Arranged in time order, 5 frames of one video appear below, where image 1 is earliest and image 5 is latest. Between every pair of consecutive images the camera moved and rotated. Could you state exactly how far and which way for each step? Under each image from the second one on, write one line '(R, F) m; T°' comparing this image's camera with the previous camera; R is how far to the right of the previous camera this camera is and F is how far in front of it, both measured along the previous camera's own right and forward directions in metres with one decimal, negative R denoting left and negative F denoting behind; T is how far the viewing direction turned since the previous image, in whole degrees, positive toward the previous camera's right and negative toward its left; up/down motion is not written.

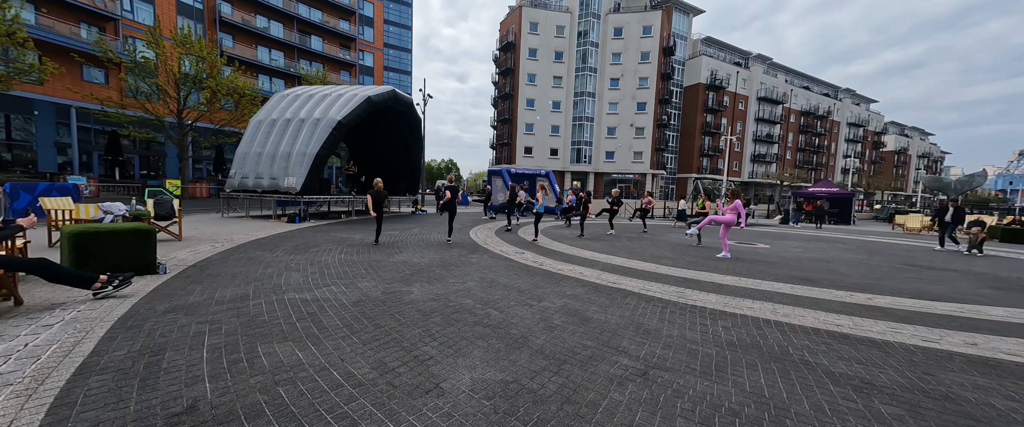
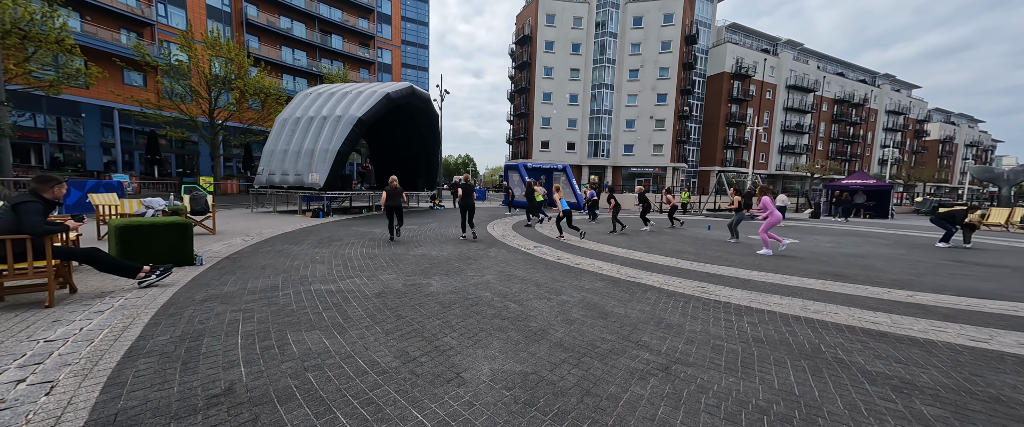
(0.0, 0.0) m; -3°
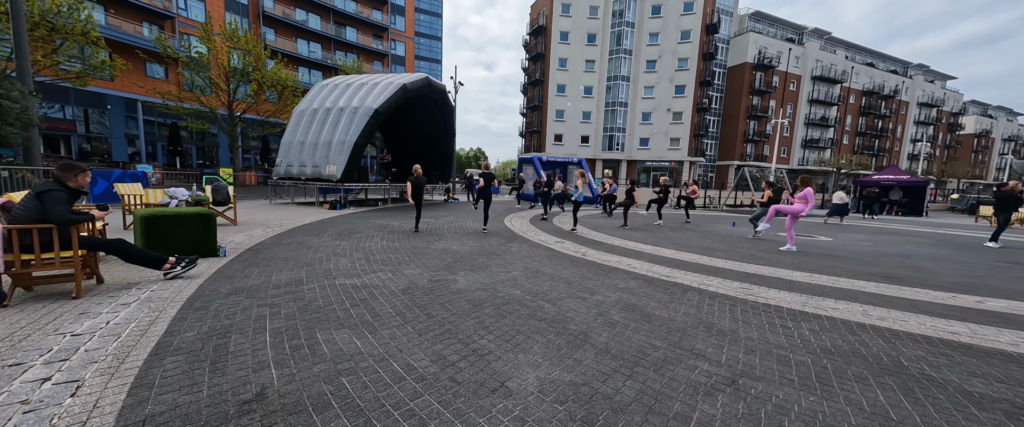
(-0.3, +0.2) m; -2°
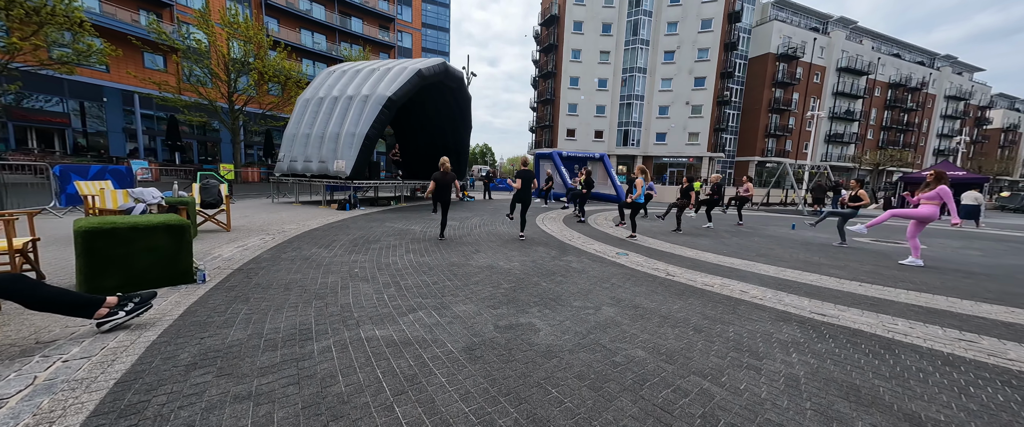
(-1.0, +1.5) m; -1°
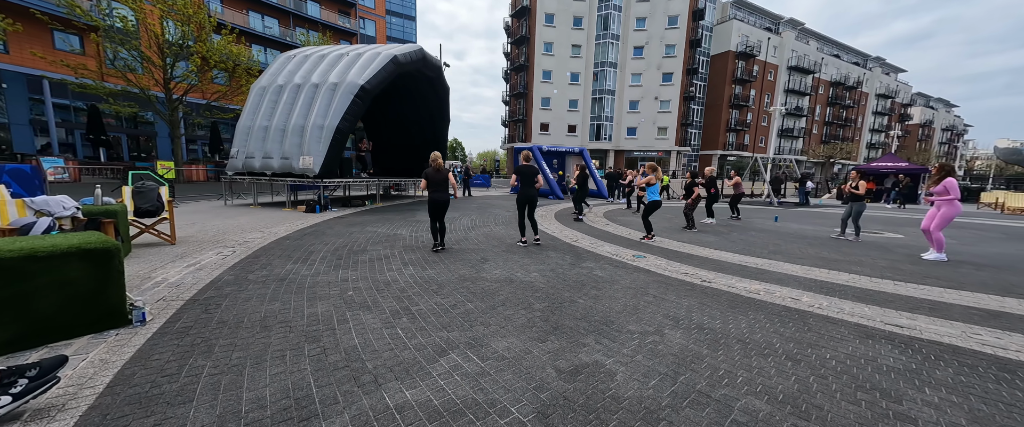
(-0.7, +0.7) m; +5°
